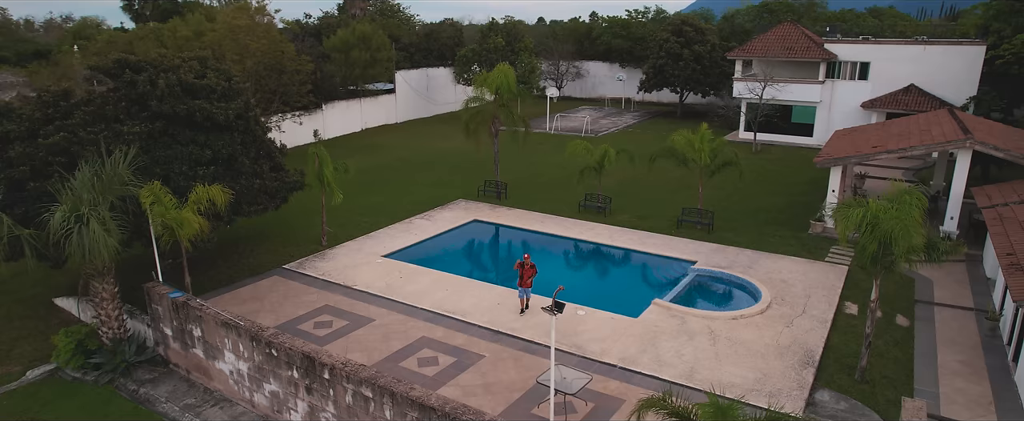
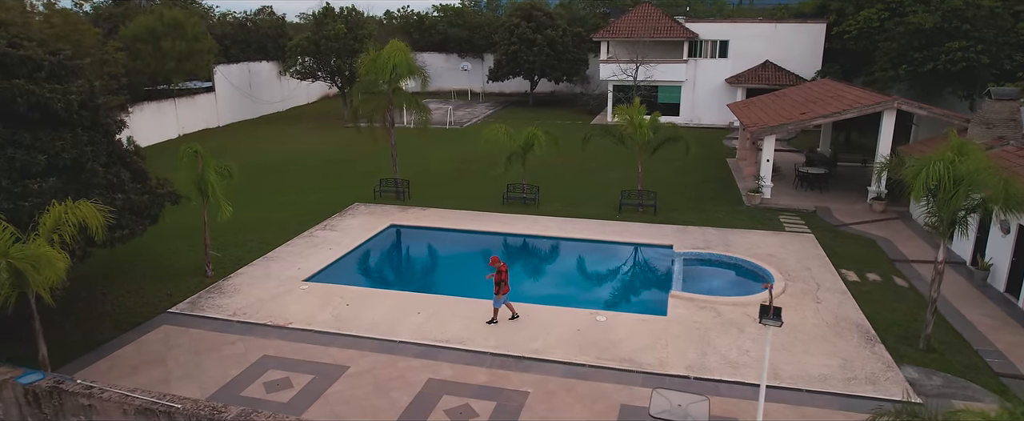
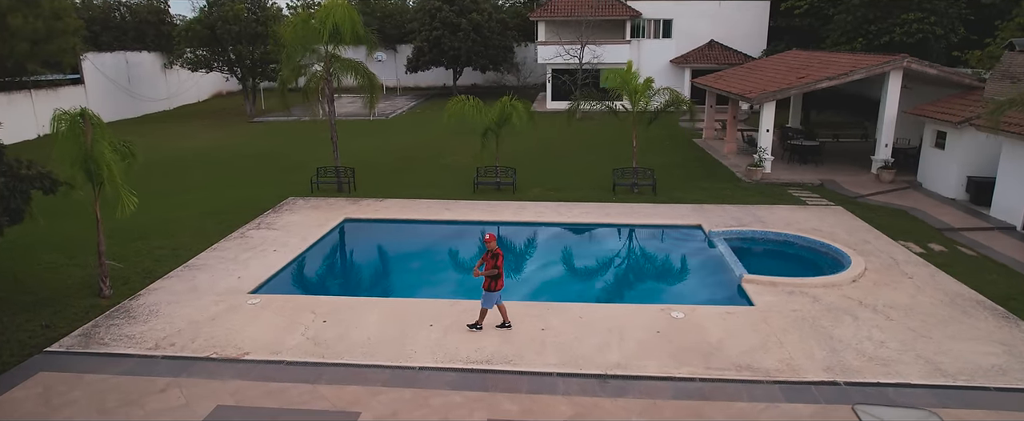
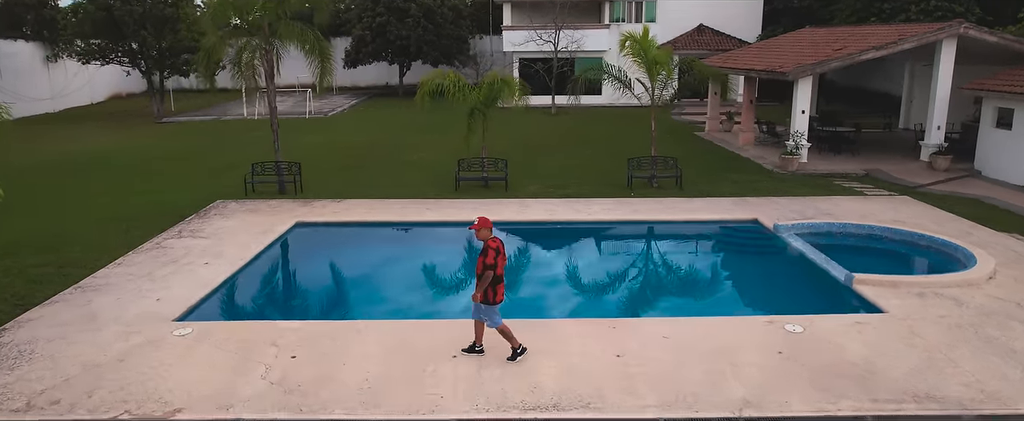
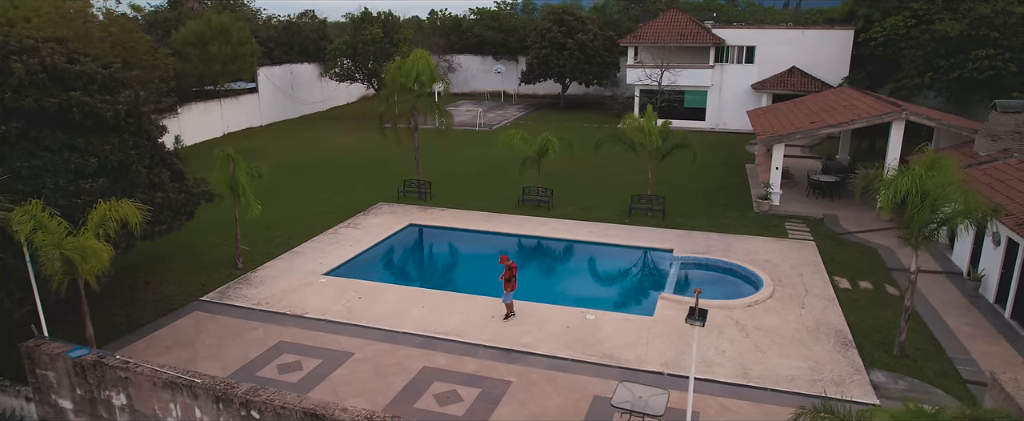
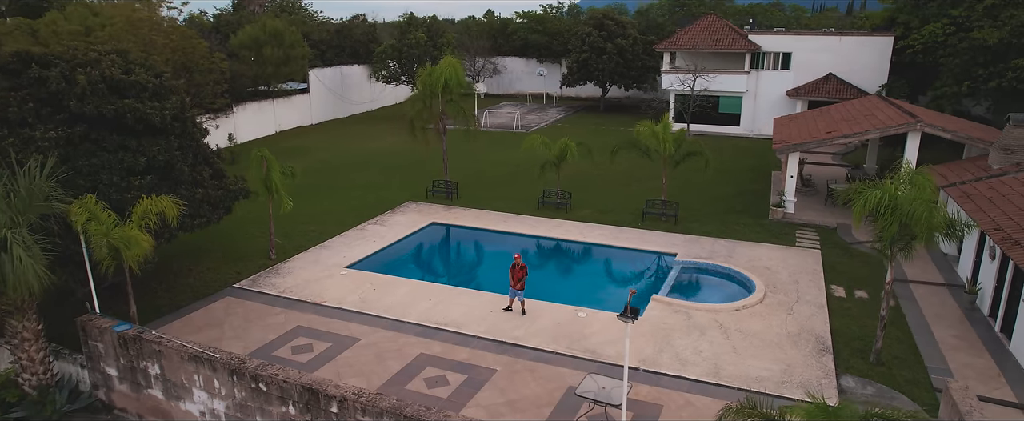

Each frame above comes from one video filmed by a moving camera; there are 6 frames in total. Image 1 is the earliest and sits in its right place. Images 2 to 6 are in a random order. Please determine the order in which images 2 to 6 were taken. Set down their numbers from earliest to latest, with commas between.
6, 5, 2, 3, 4
